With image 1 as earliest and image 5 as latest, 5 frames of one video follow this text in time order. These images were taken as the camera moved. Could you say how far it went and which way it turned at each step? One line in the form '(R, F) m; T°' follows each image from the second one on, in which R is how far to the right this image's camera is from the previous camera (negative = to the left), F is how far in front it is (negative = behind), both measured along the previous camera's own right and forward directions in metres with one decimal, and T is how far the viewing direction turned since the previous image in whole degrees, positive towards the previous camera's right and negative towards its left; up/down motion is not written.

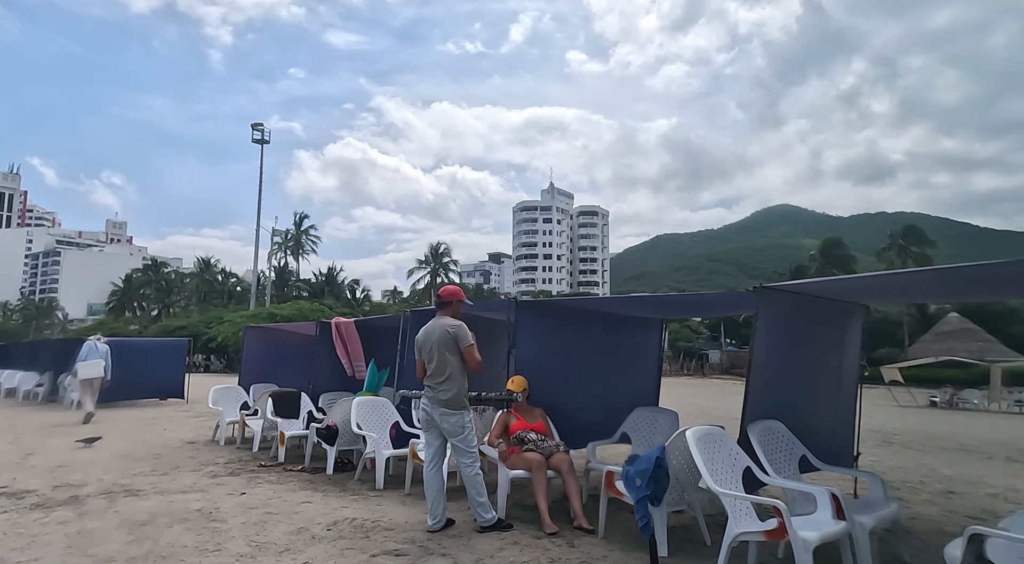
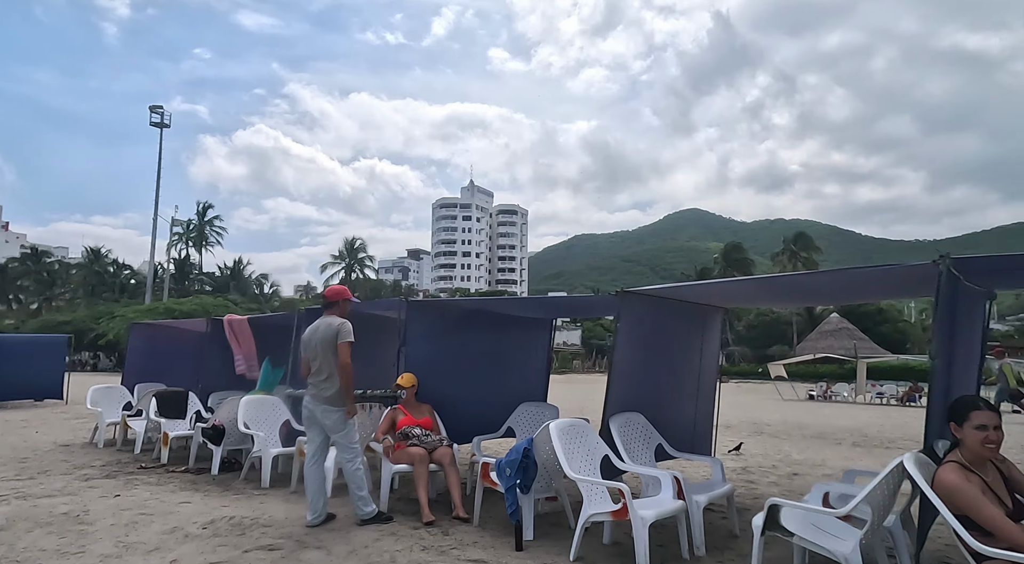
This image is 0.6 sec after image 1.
(+0.3, -0.3) m; +8°
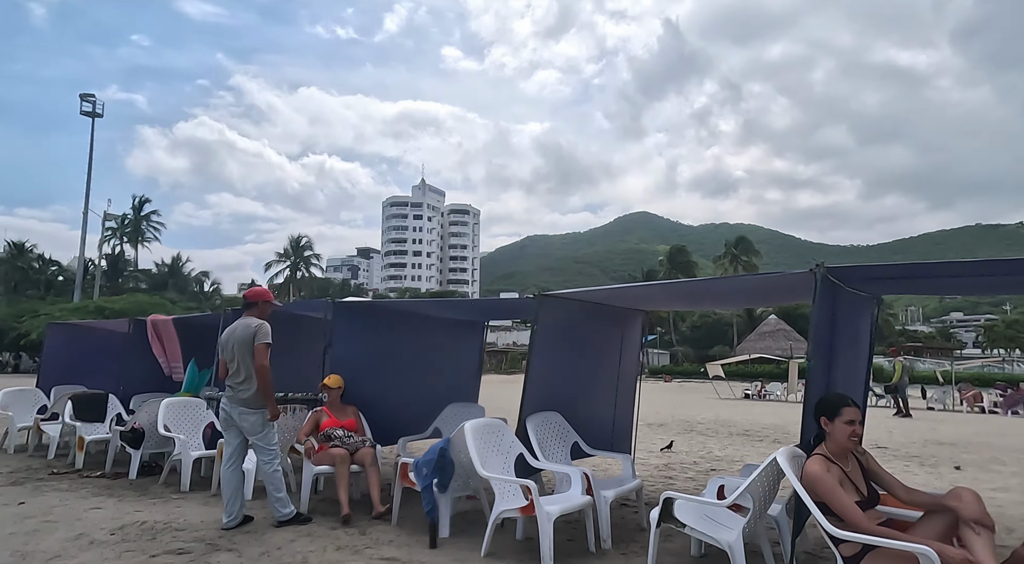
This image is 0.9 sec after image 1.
(+0.2, -0.1) m; +5°
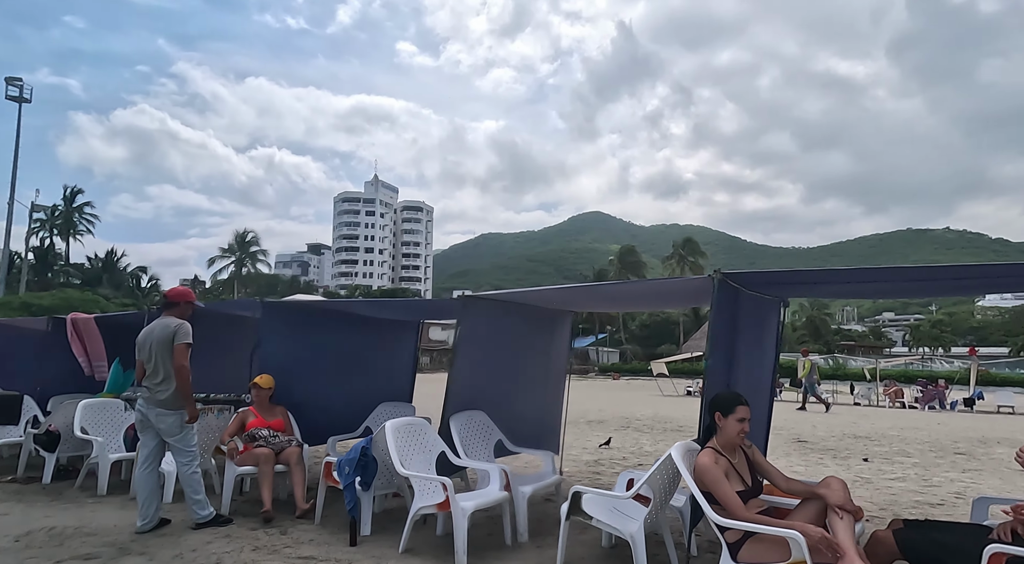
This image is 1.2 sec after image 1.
(+0.2, -0.1) m; +4°
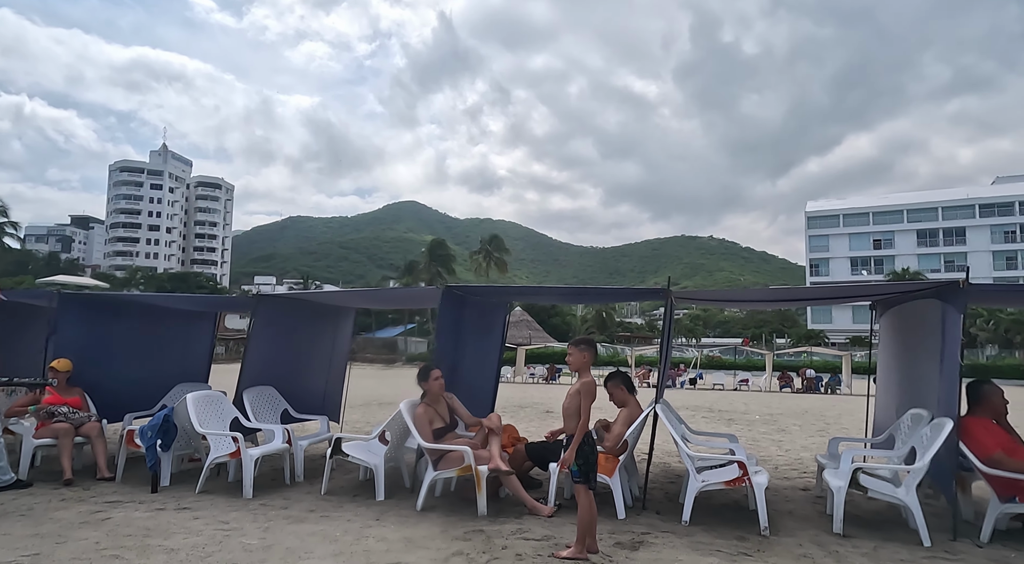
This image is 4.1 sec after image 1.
(+0.2, -1.6) m; +17°
